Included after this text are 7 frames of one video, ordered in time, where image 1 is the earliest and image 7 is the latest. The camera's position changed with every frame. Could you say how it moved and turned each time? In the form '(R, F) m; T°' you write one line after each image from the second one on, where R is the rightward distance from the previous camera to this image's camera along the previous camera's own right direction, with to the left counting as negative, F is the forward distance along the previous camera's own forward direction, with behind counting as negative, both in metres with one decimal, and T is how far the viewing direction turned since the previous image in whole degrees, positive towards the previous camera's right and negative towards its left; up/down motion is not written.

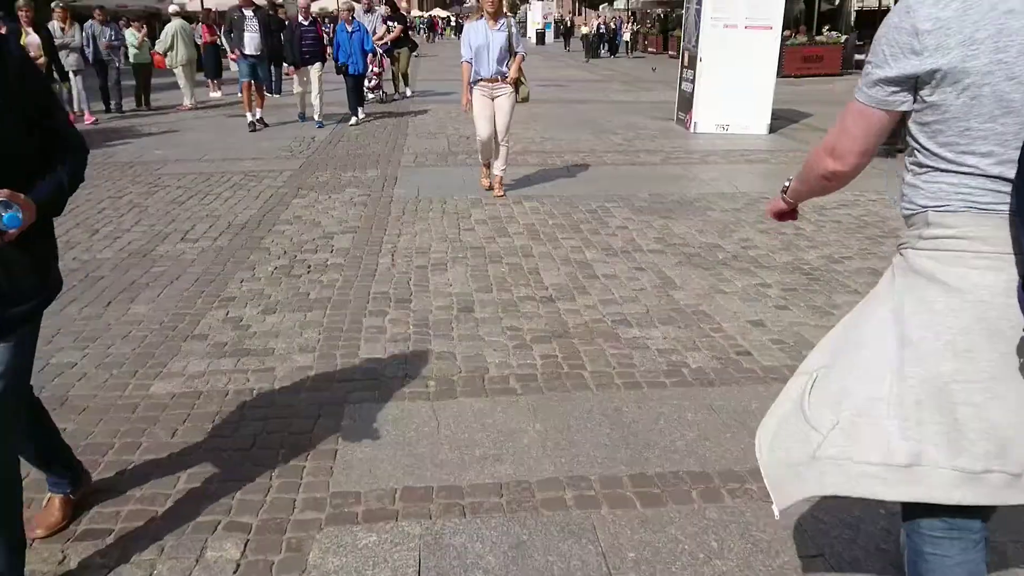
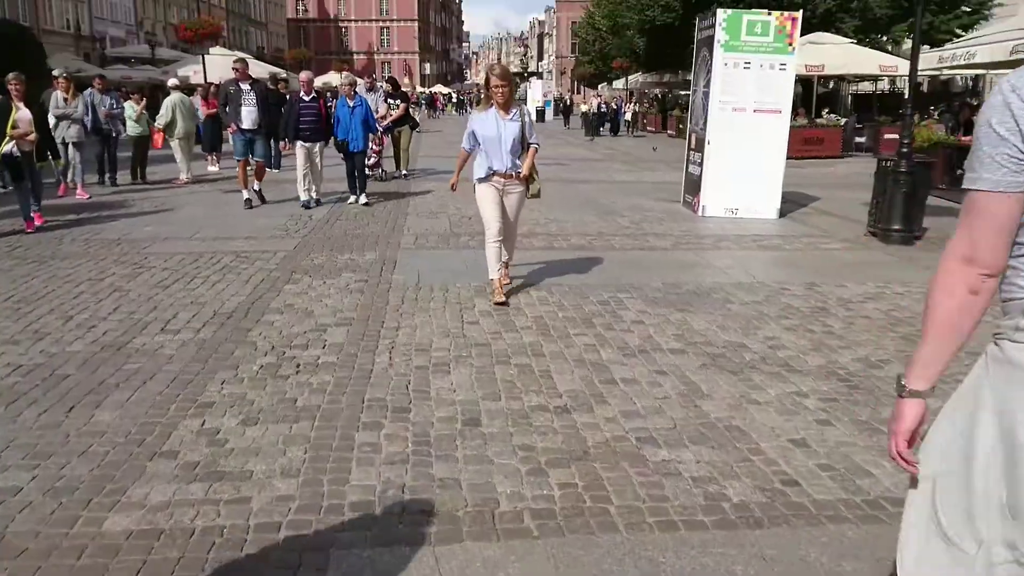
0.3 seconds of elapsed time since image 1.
(-0.1, +0.5) m; 0°
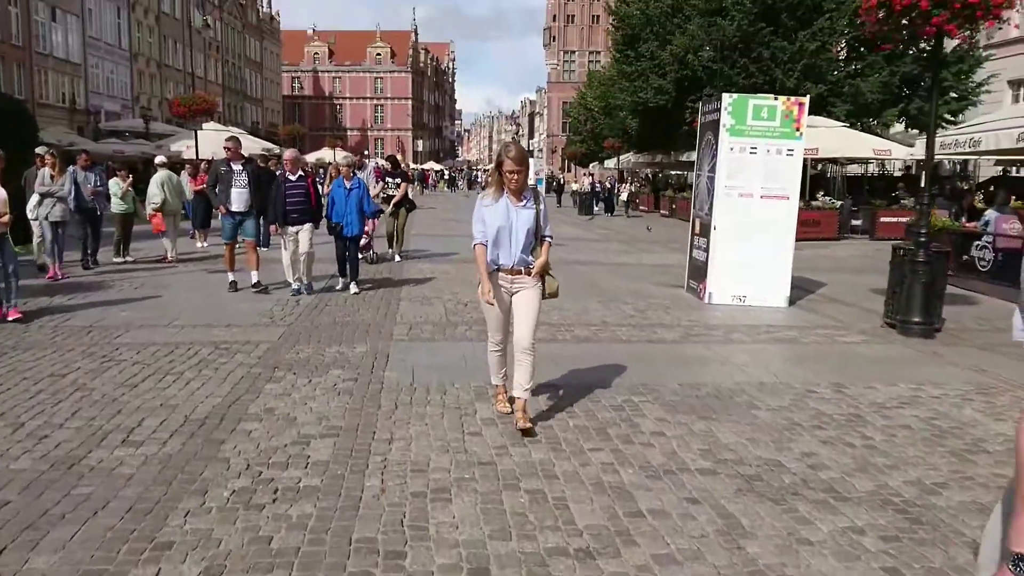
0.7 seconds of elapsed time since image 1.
(-0.1, +0.5) m; +1°
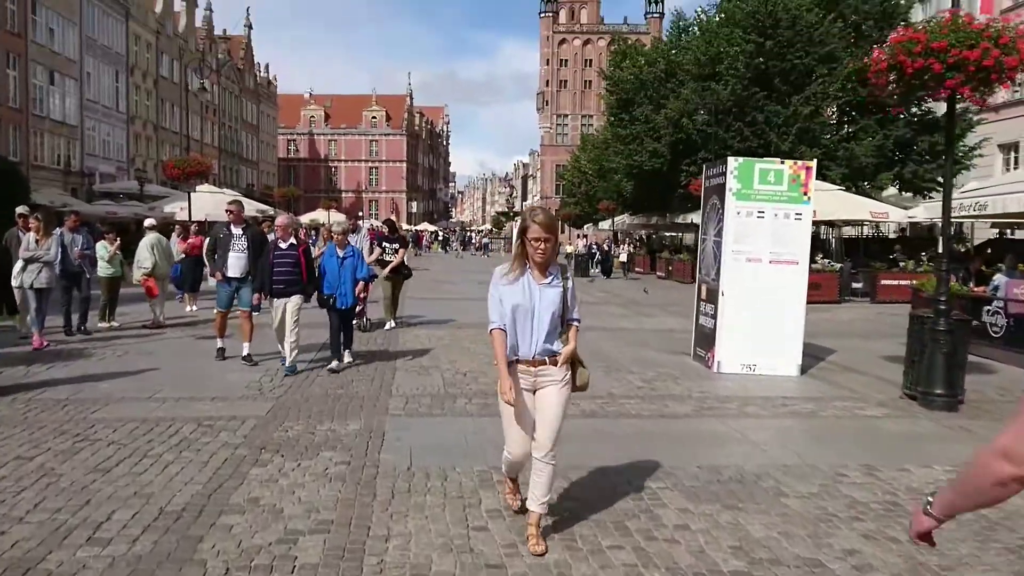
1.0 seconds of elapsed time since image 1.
(-0.1, +0.4) m; 0°
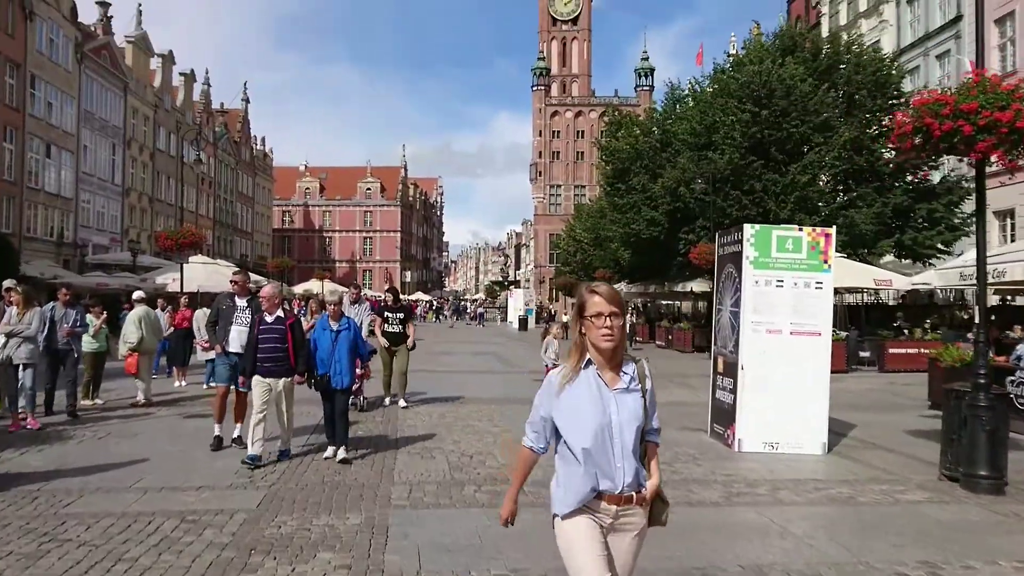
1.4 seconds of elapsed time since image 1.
(-0.2, +0.5) m; 0°
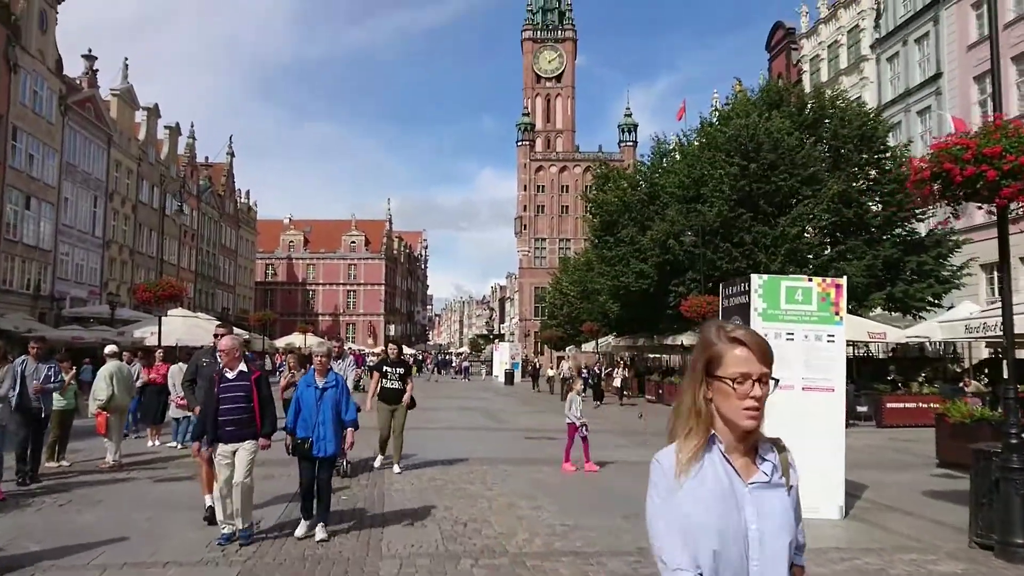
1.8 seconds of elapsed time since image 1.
(-0.1, +0.5) m; +1°
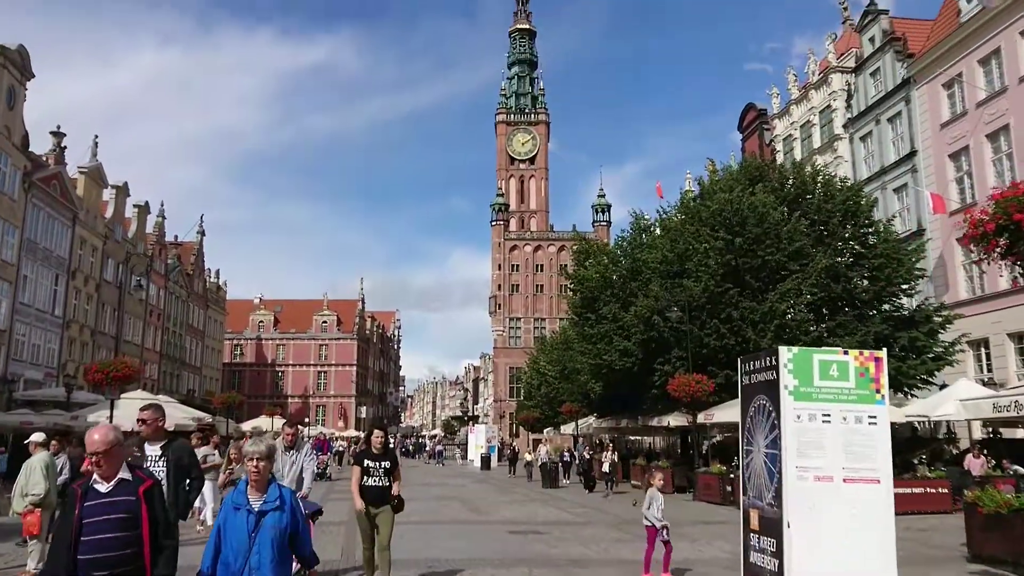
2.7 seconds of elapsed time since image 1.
(-0.2, +1.3) m; +2°
